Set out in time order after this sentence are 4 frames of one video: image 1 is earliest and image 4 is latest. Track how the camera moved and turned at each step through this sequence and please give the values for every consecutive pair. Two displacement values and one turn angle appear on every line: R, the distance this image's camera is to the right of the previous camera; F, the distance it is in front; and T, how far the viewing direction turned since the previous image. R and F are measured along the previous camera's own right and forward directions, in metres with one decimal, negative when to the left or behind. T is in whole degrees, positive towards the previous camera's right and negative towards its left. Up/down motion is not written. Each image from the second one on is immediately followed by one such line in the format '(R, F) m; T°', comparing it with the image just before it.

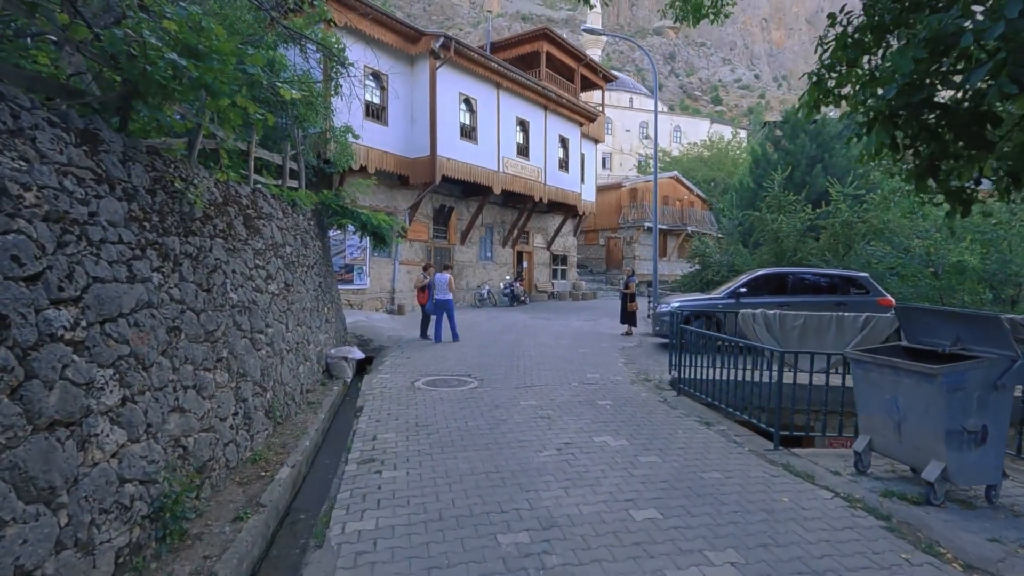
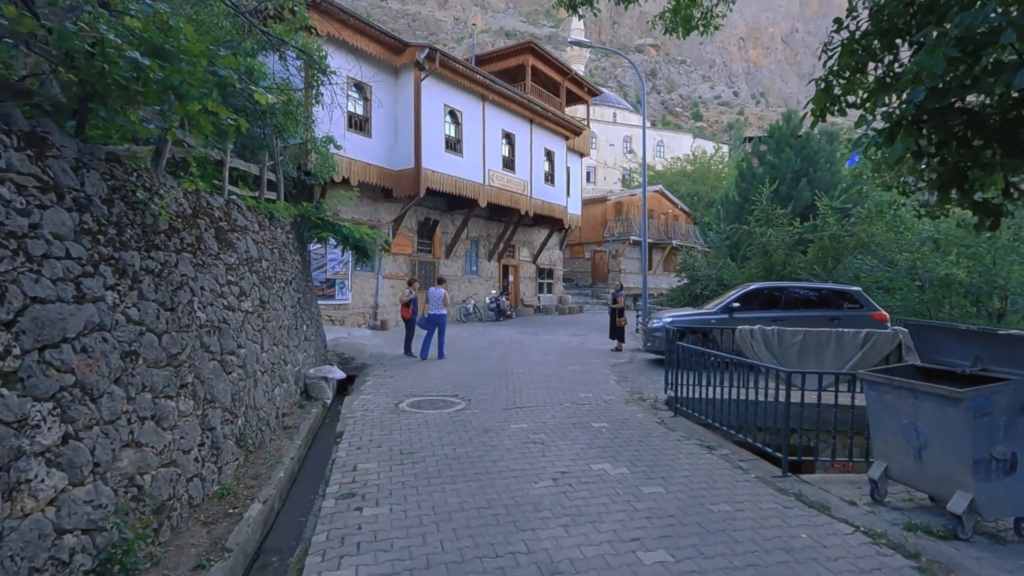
(-0.1, +0.3) m; +2°
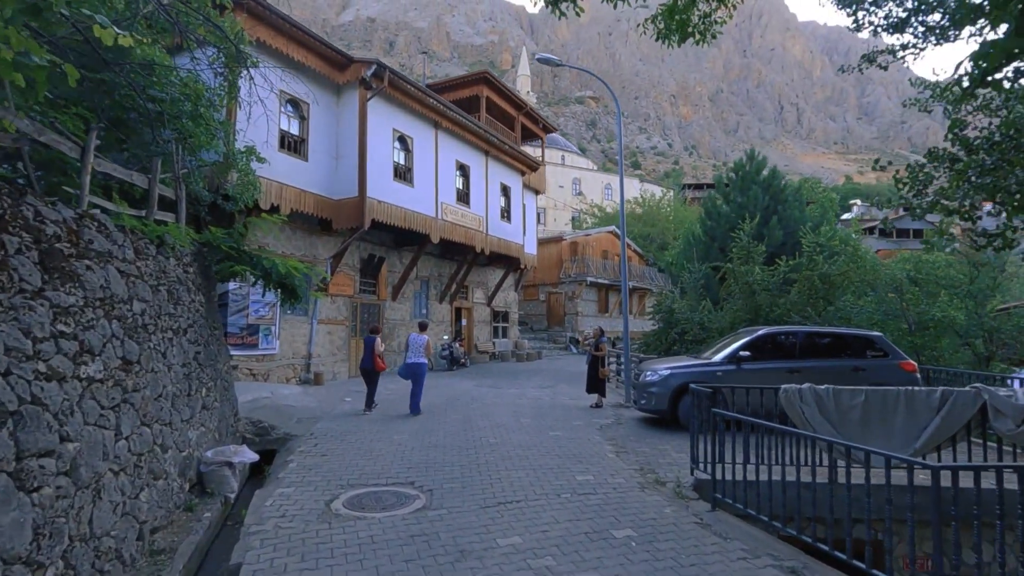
(-0.4, +1.9) m; +6°
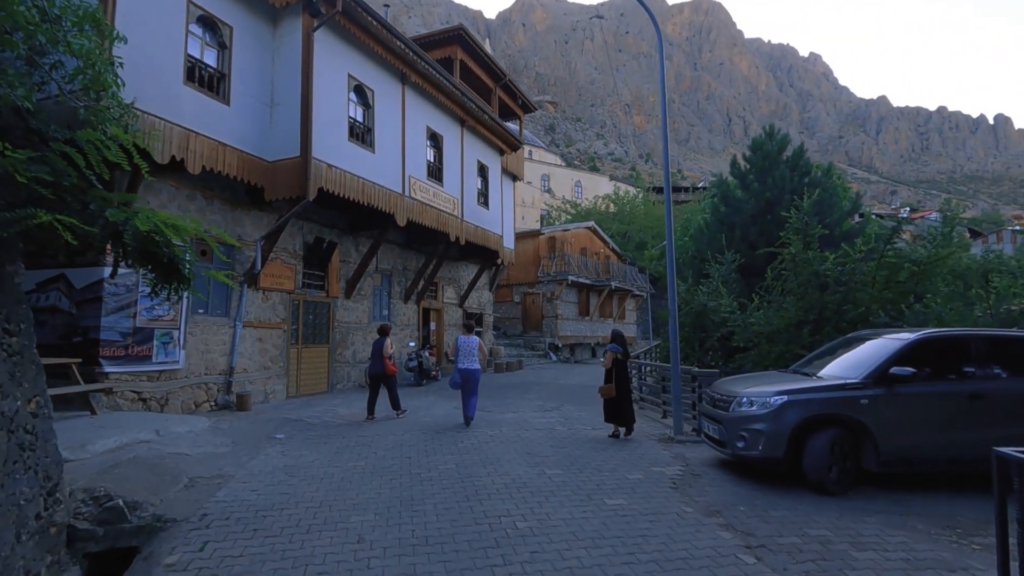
(-0.8, +3.3) m; +5°
